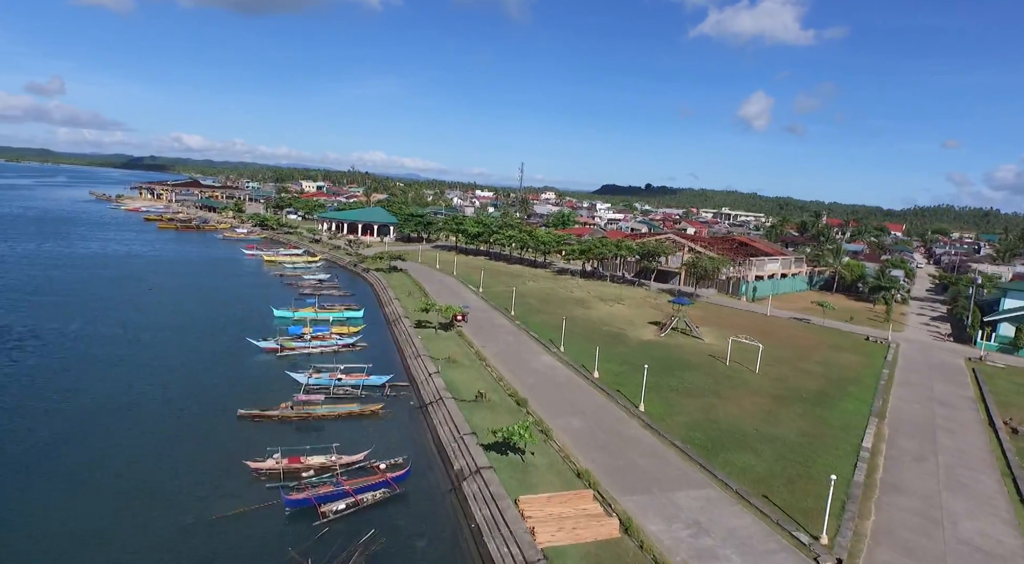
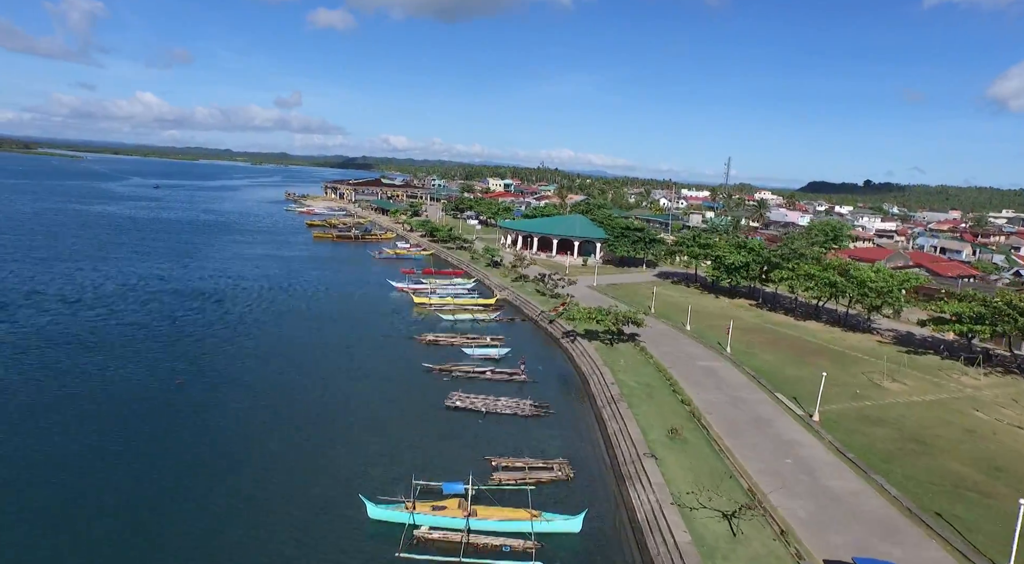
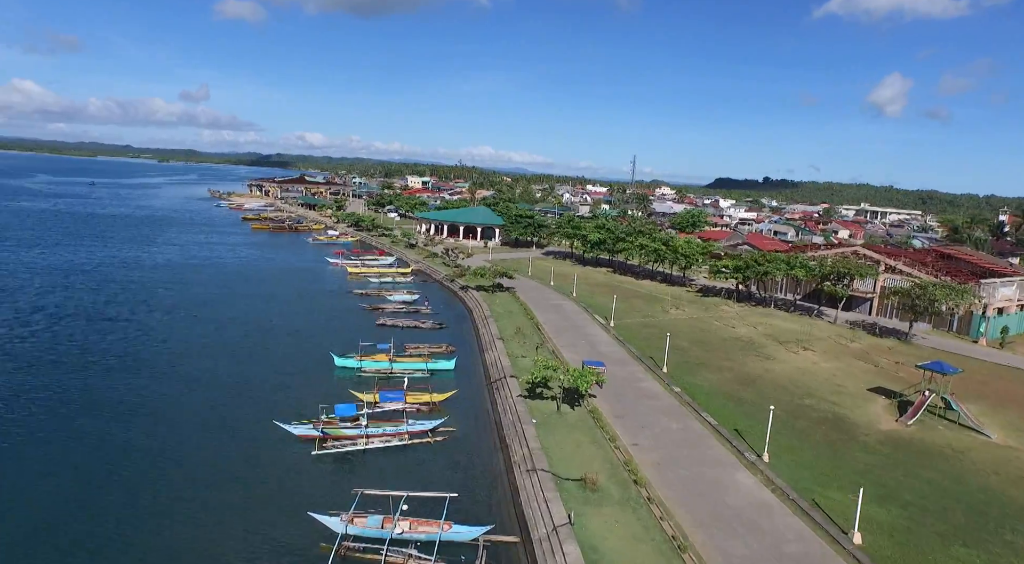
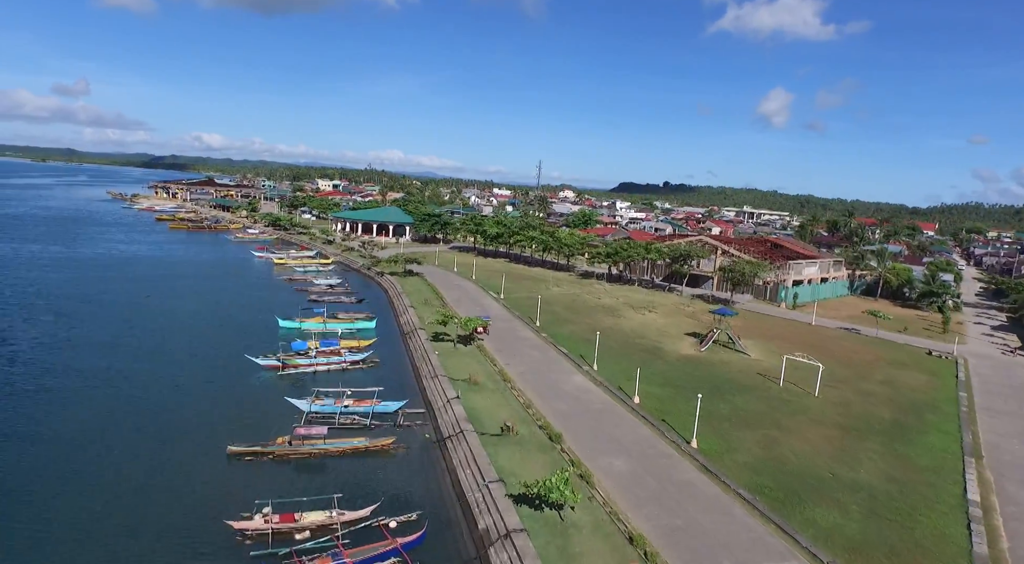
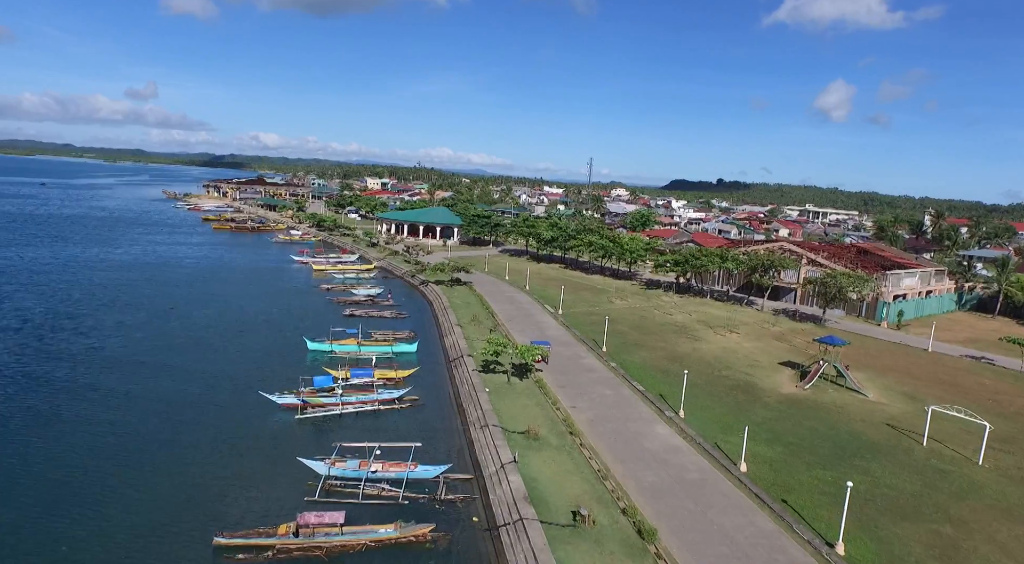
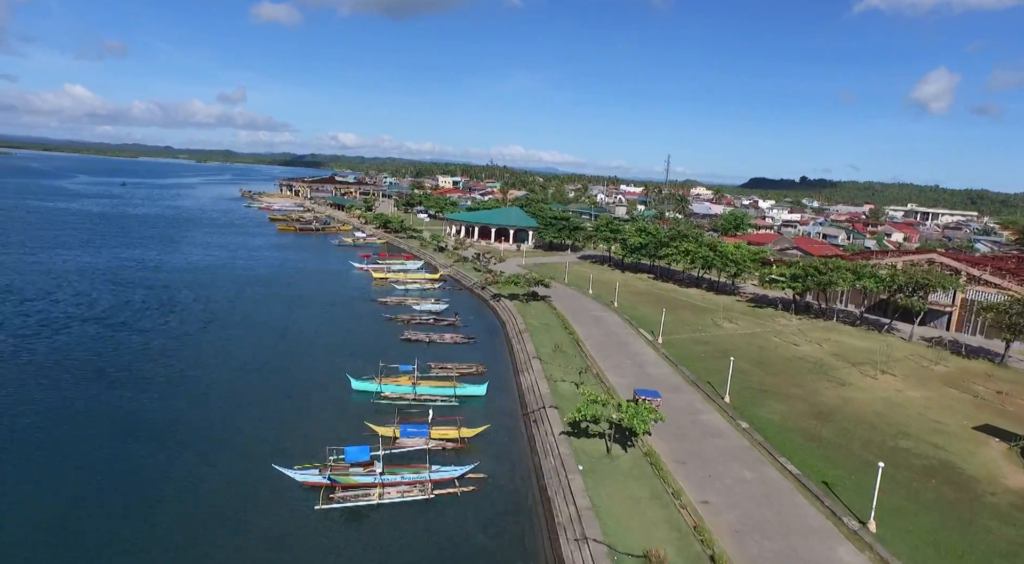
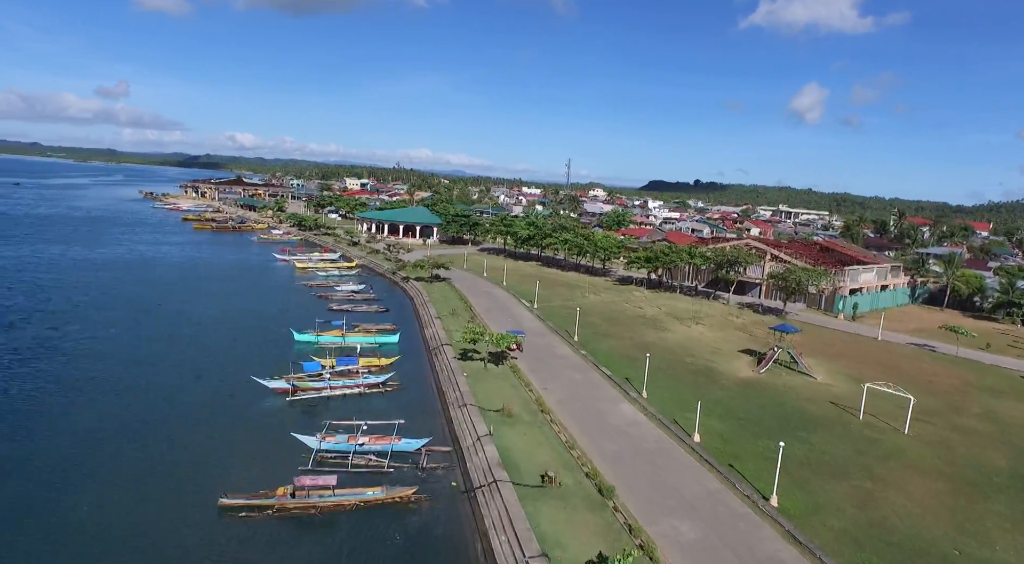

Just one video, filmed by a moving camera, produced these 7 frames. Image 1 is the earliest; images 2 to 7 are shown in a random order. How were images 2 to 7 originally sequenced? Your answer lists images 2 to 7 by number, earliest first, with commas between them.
4, 7, 5, 3, 6, 2
